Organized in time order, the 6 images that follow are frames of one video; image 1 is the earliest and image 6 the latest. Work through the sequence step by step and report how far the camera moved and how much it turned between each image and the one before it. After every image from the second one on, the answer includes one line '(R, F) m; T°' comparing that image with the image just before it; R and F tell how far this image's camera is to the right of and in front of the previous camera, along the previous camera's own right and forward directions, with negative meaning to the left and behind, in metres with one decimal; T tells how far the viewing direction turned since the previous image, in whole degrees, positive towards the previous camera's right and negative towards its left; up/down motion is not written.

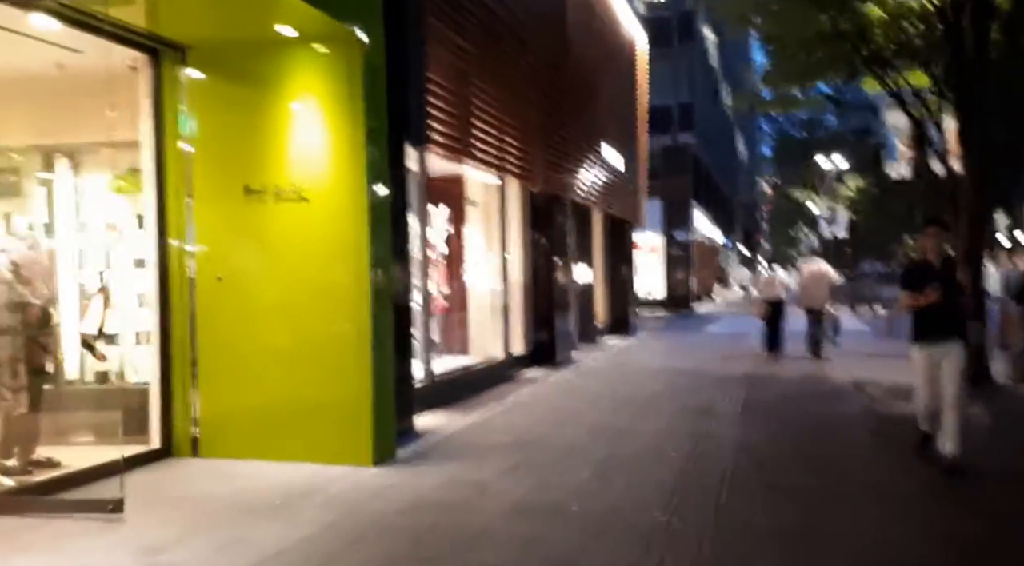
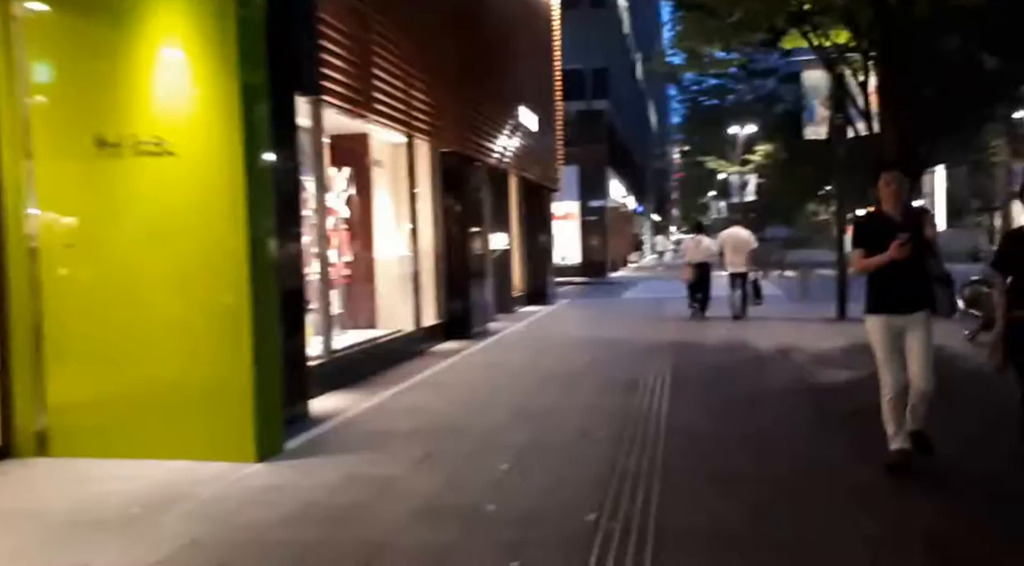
(+0.1, +0.9) m; +5°
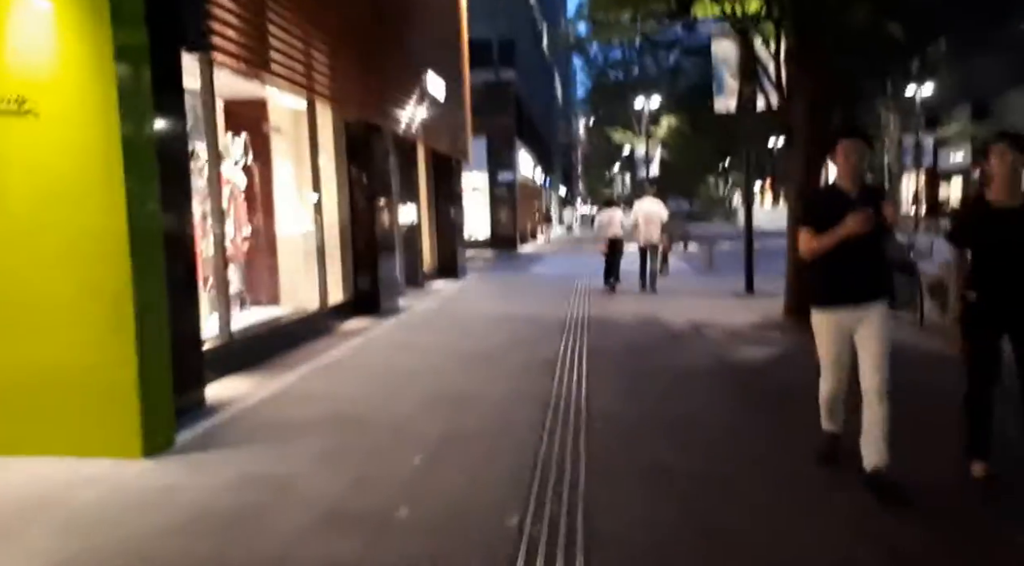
(0.0, +0.4) m; +6°
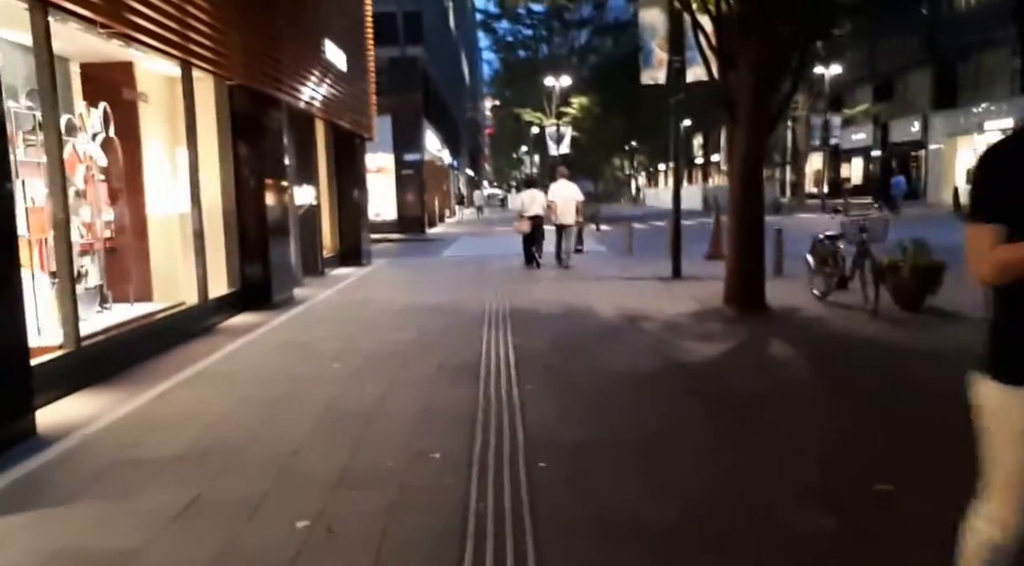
(0.0, +1.3) m; +6°
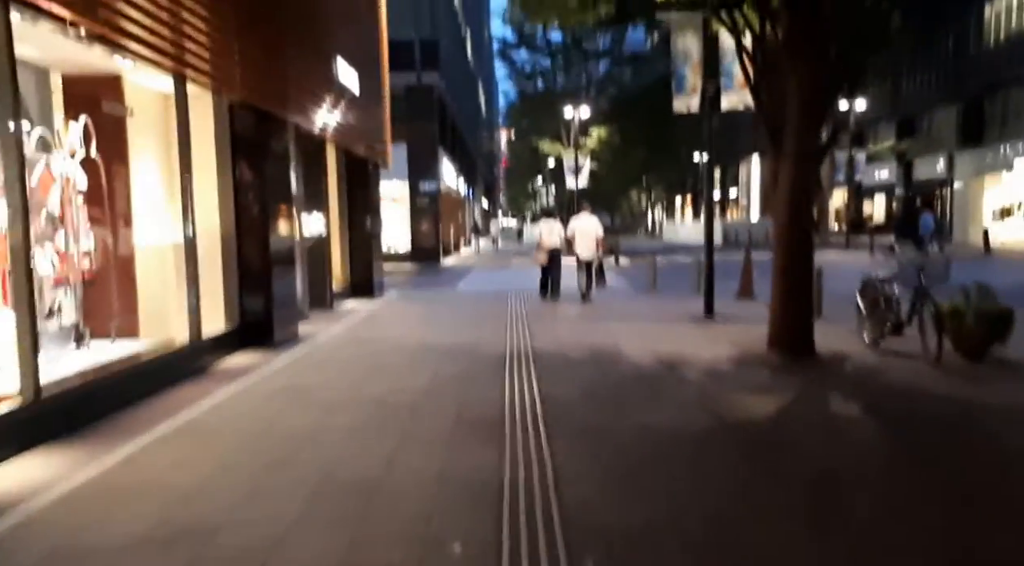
(-0.1, +1.0) m; -1°
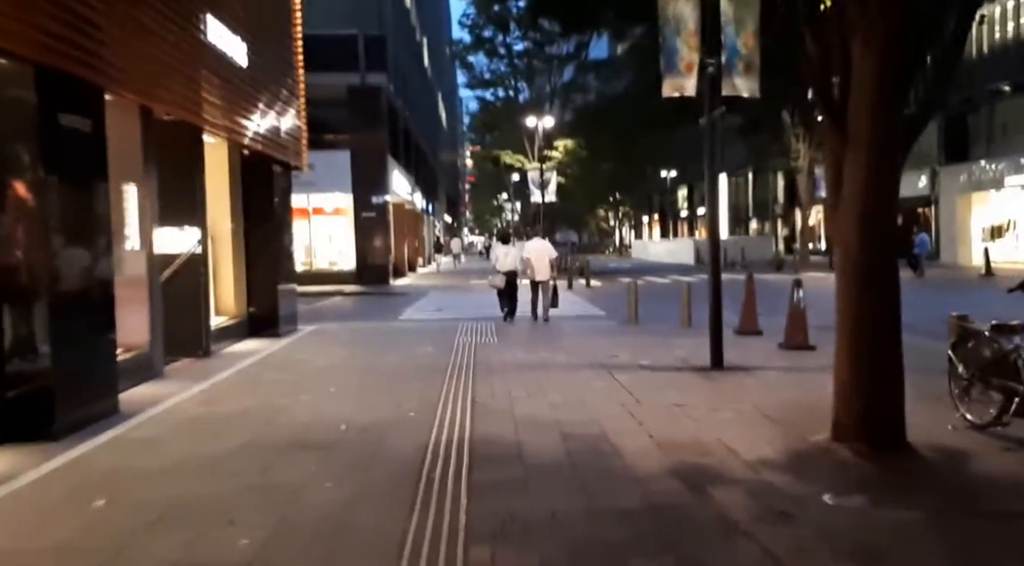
(+0.3, +4.1) m; +2°
